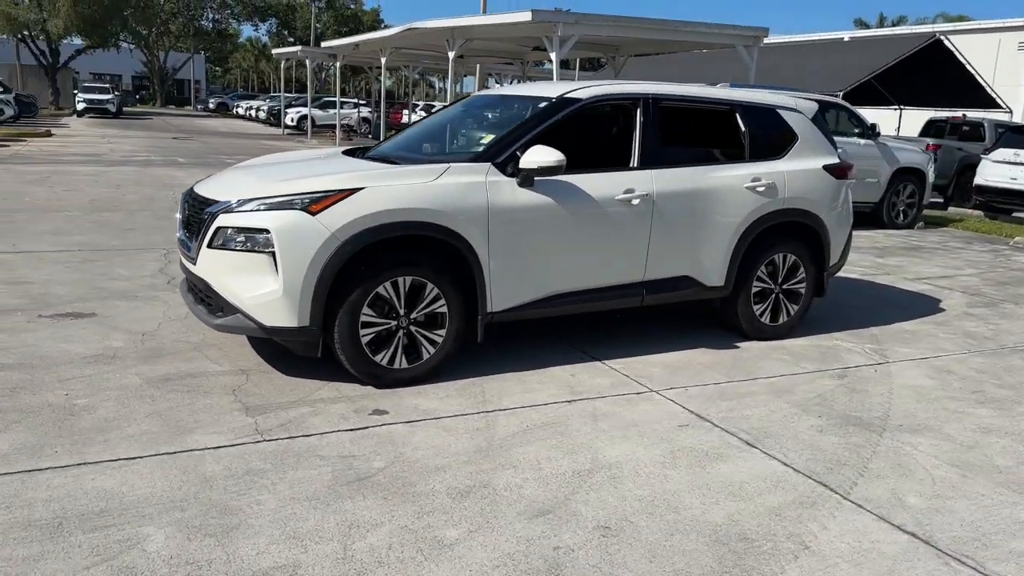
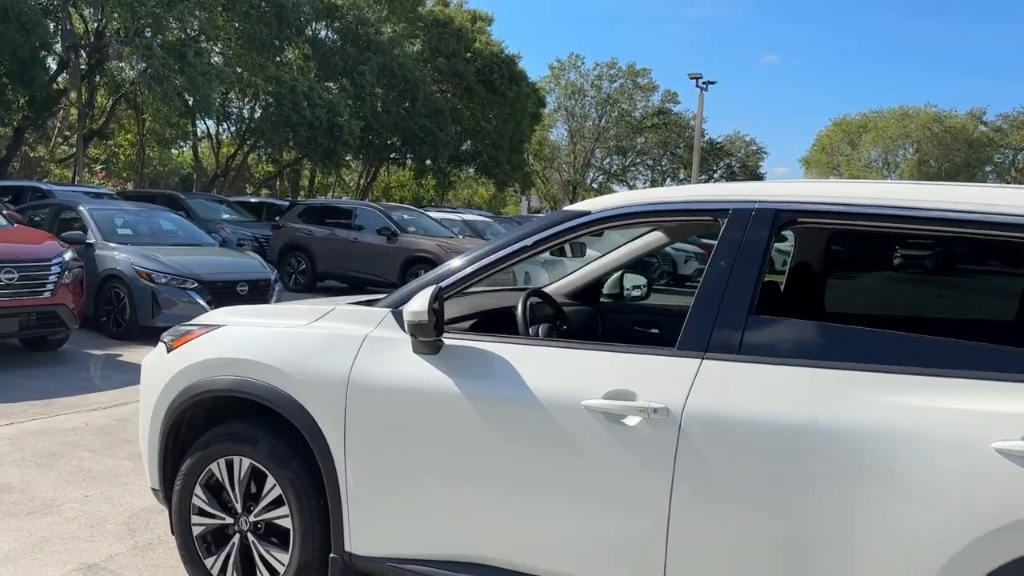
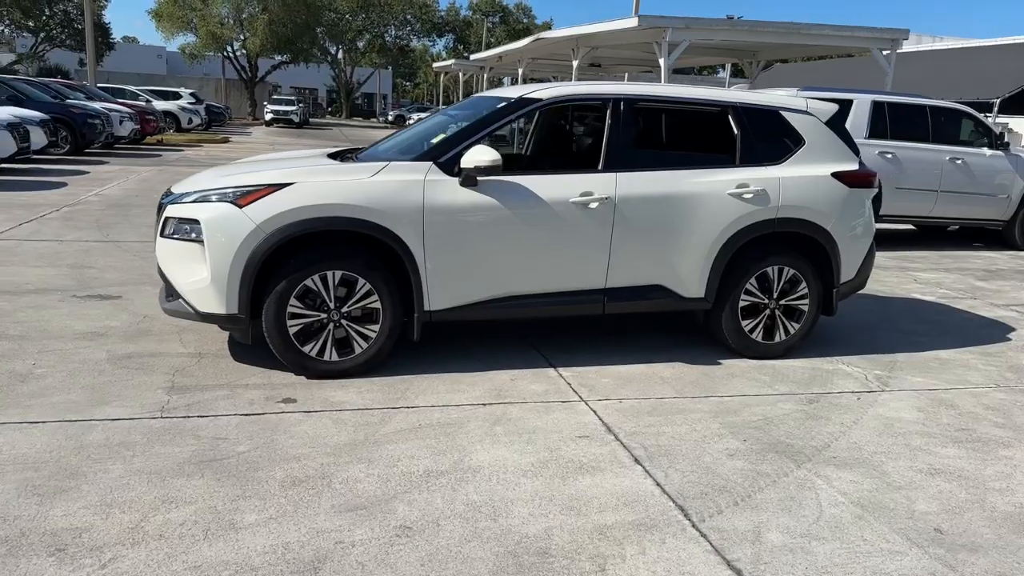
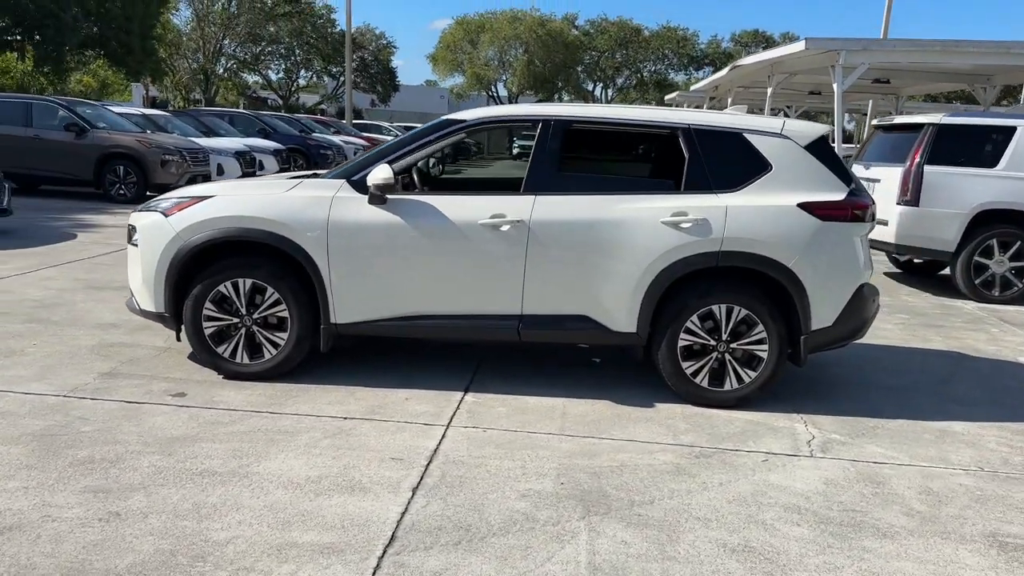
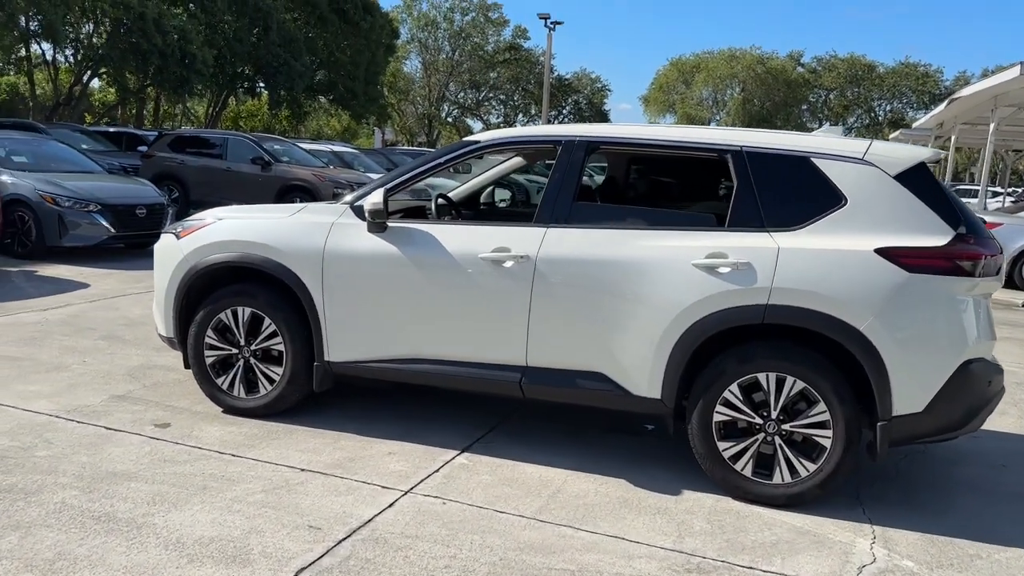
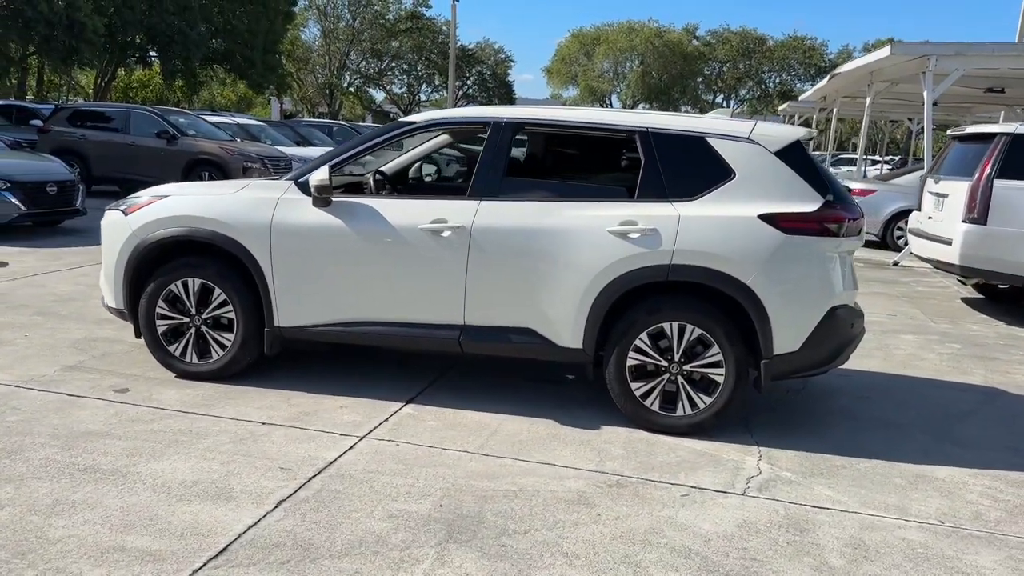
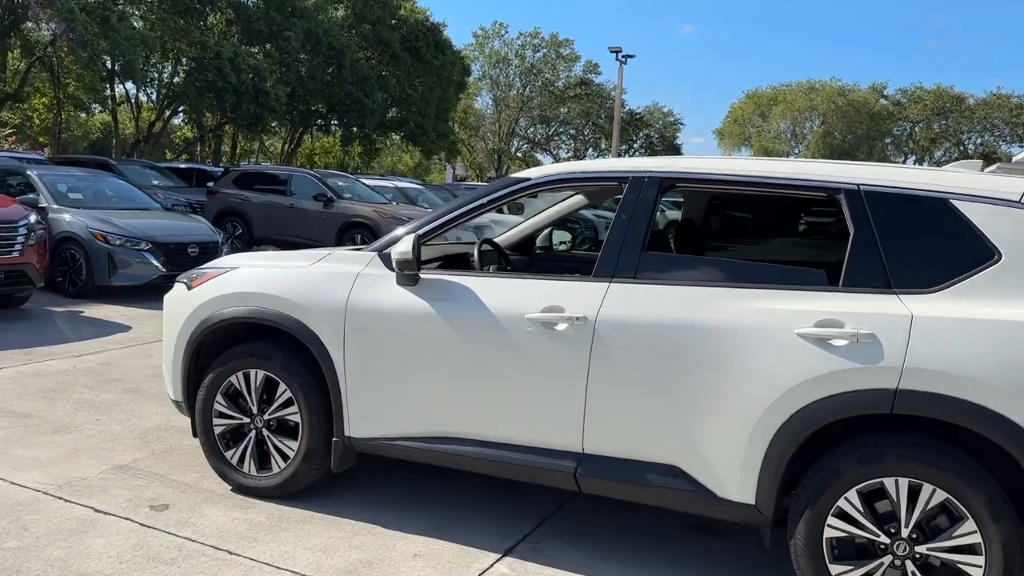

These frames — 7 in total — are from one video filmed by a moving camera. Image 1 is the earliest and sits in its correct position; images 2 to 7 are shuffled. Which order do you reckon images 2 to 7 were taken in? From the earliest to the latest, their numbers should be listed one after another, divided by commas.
3, 4, 6, 5, 7, 2
